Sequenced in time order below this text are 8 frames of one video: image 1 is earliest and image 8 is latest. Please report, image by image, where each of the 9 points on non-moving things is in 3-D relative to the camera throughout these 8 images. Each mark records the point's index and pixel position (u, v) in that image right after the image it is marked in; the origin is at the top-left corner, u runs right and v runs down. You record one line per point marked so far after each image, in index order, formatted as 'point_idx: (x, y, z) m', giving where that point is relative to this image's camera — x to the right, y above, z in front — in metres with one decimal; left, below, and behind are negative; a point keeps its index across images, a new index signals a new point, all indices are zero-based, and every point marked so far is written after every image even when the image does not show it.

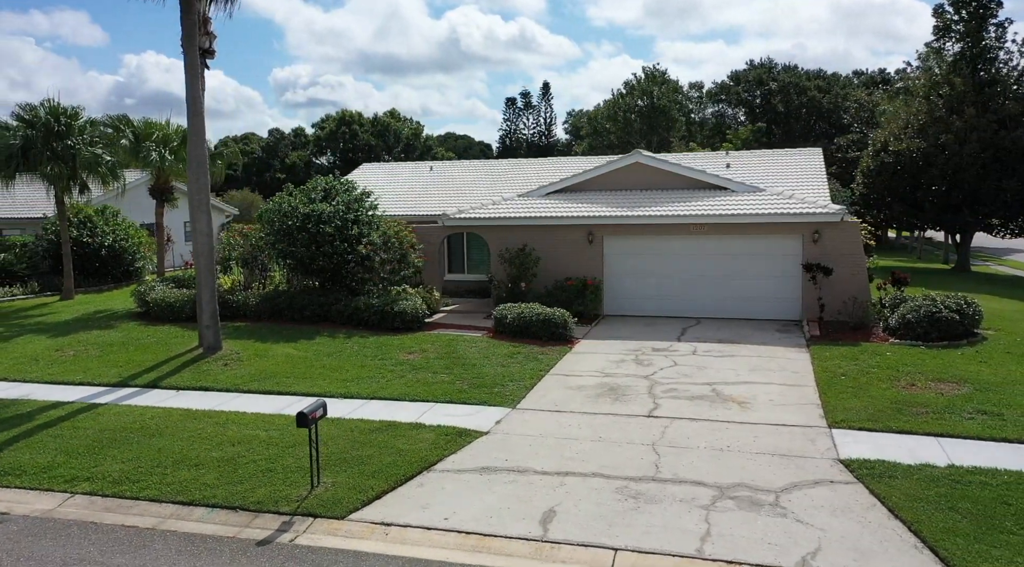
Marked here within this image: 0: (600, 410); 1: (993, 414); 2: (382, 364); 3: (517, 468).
0: (+1.1, -1.7, +10.0) m
1: (+5.7, -1.5, +8.9) m
2: (-2.2, -1.4, +12.7) m
3: (+0.1, -2.0, +8.0) m
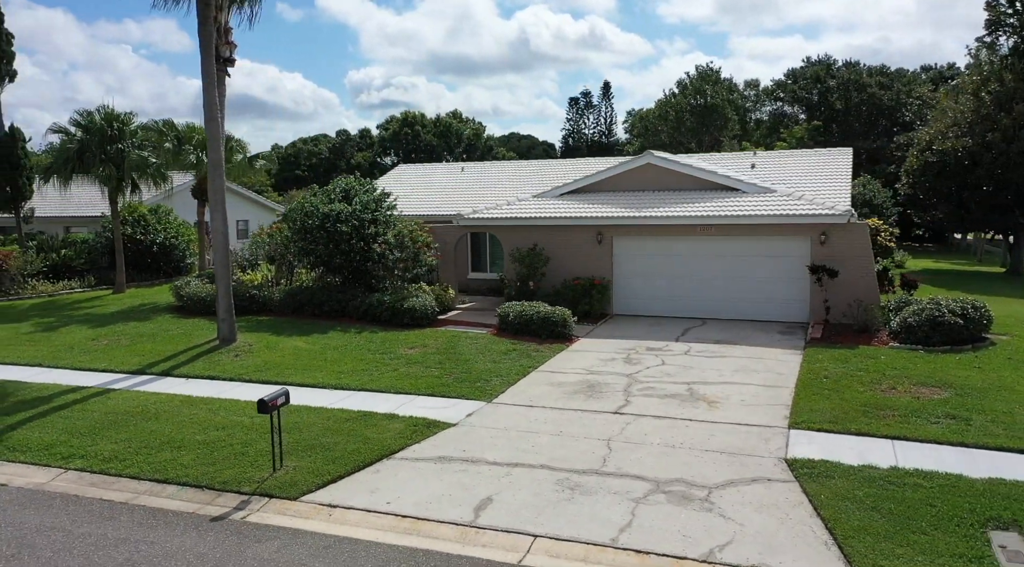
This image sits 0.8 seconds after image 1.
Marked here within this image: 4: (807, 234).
0: (+0.8, -1.6, +10.2) m
1: (+5.2, -1.6, +8.7) m
2: (-2.3, -1.3, +13.2) m
3: (-0.5, -1.9, +8.4) m
4: (+5.7, +1.0, +14.5) m
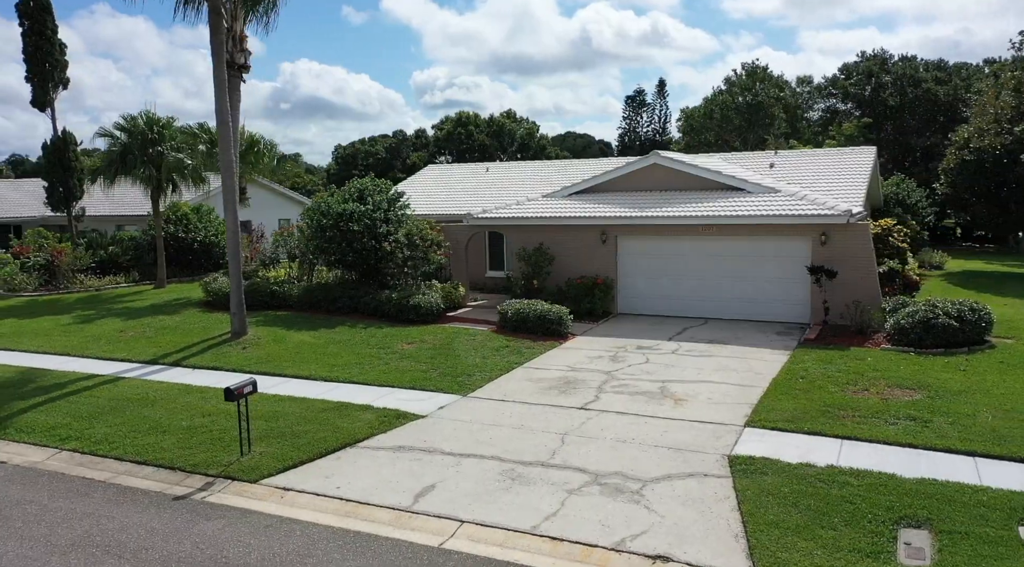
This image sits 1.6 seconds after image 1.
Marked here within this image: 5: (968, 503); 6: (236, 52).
0: (+0.4, -1.6, +10.5) m
1: (+4.7, -1.6, +8.7) m
2: (-2.5, -1.3, +13.7) m
3: (-1.0, -1.9, +8.7) m
4: (+5.7, +0.9, +14.4) m
5: (+3.9, -1.9, +6.5) m
6: (-5.9, +4.9, +16.0) m
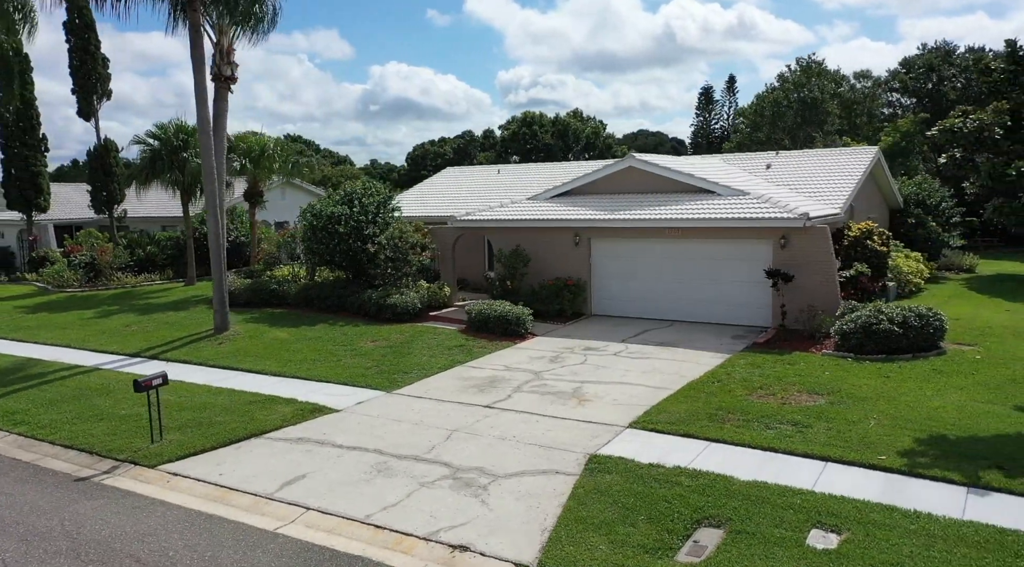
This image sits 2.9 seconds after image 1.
0: (-0.8, -1.6, +10.8) m
1: (+3.3, -1.6, +8.7) m
2: (-3.4, -1.3, +14.3) m
3: (-2.3, -1.9, +9.2) m
4: (+4.8, +0.9, +14.3) m
5: (+2.3, -1.9, +6.5) m
6: (-6.5, +4.9, +16.9) m
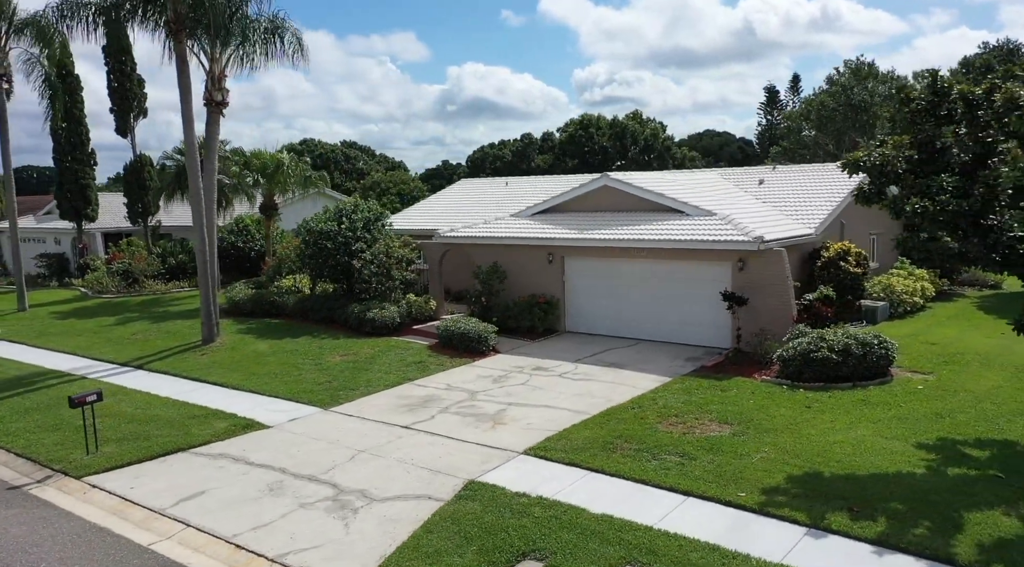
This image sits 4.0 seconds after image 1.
0: (-1.9, -2.0, +11.3) m
1: (+2.0, -2.0, +8.7) m
2: (-4.2, -1.6, +14.9) m
3: (-3.6, -2.3, +9.8) m
4: (+4.0, +0.5, +14.2) m
5: (+0.8, -2.3, +6.7) m
6: (-7.0, +4.6, +17.8) m
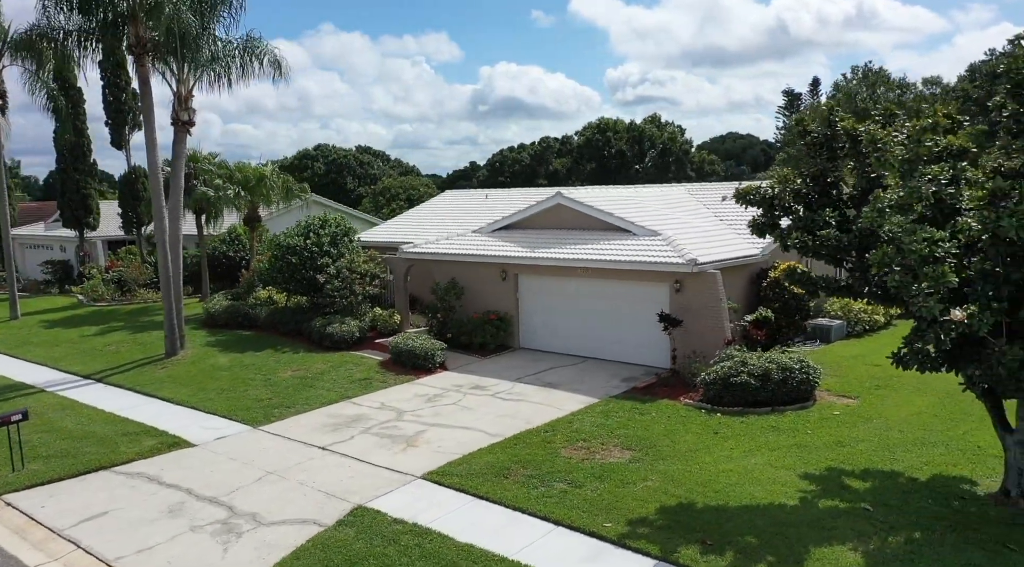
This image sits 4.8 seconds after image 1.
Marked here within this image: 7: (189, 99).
0: (-3.1, -2.4, +11.6) m
1: (+0.7, -2.4, +8.9) m
2: (-5.3, -2.0, +15.3) m
3: (-4.8, -2.6, +10.1) m
4: (+2.9, +0.1, +14.4) m
5: (-0.5, -2.7, +7.0) m
6: (-8.0, +4.2, +18.3) m
7: (-7.8, +4.5, +18.3) m
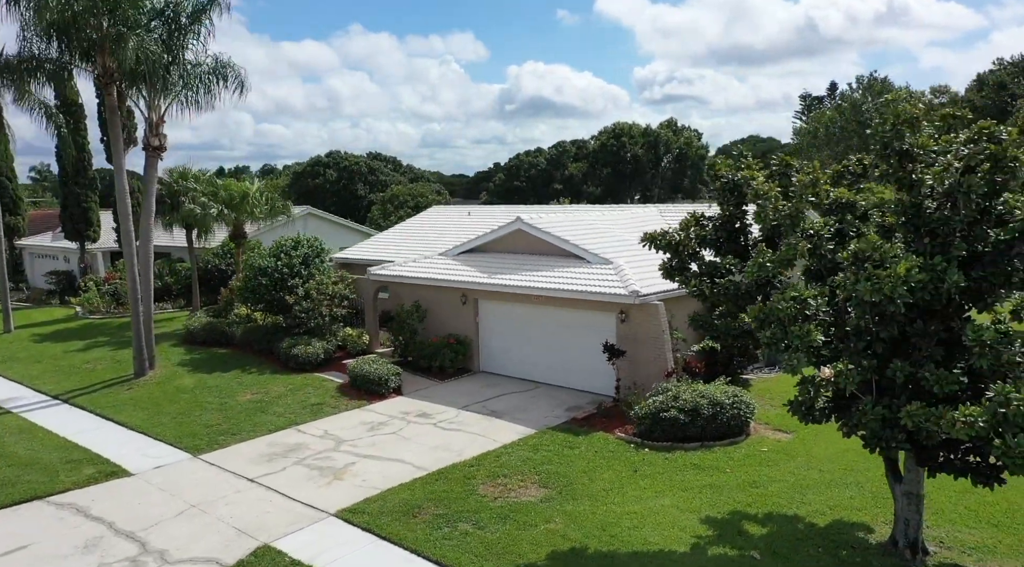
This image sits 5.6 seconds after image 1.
0: (-4.2, -2.9, +11.8) m
1: (-0.4, -2.9, +9.1) m
2: (-6.3, -2.5, +15.6) m
3: (-6.0, -3.1, +10.4) m
4: (+1.9, -0.5, +14.5) m
5: (-1.7, -3.2, +7.1) m
6: (-8.9, +3.7, +18.6) m
7: (-8.7, +4.0, +18.6) m
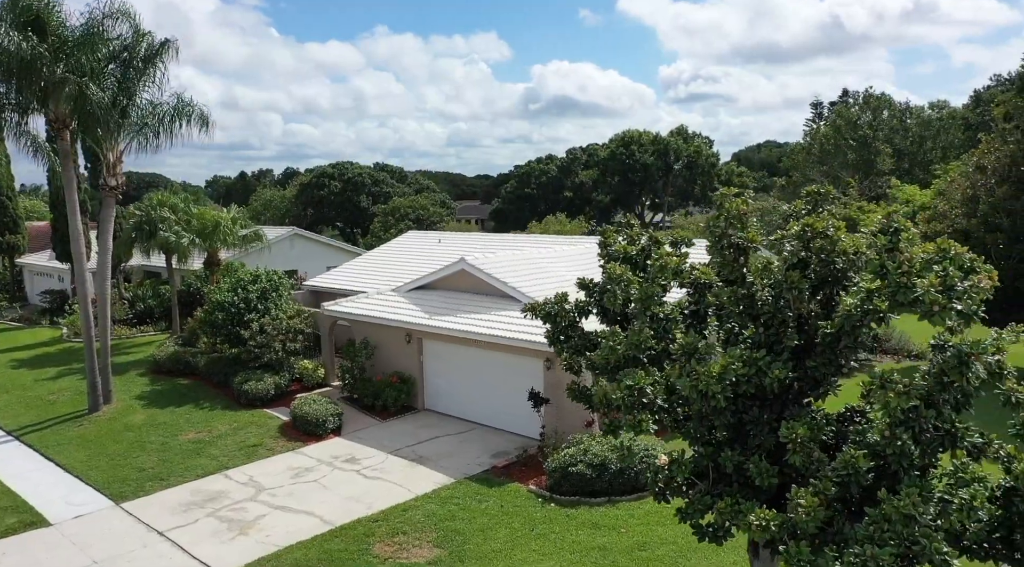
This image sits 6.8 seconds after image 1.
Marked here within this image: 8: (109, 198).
0: (-5.6, -3.8, +12.1) m
1: (-1.9, -3.8, +9.3) m
2: (-7.7, -3.4, +15.9) m
3: (-7.4, -4.0, +10.7) m
4: (+0.5, -1.4, +14.6) m
5: (-3.3, -4.0, +7.4) m
6: (-10.2, +2.8, +19.1) m
7: (-10.0, +3.1, +19.0) m
8: (-10.1, +2.2, +19.0) m
